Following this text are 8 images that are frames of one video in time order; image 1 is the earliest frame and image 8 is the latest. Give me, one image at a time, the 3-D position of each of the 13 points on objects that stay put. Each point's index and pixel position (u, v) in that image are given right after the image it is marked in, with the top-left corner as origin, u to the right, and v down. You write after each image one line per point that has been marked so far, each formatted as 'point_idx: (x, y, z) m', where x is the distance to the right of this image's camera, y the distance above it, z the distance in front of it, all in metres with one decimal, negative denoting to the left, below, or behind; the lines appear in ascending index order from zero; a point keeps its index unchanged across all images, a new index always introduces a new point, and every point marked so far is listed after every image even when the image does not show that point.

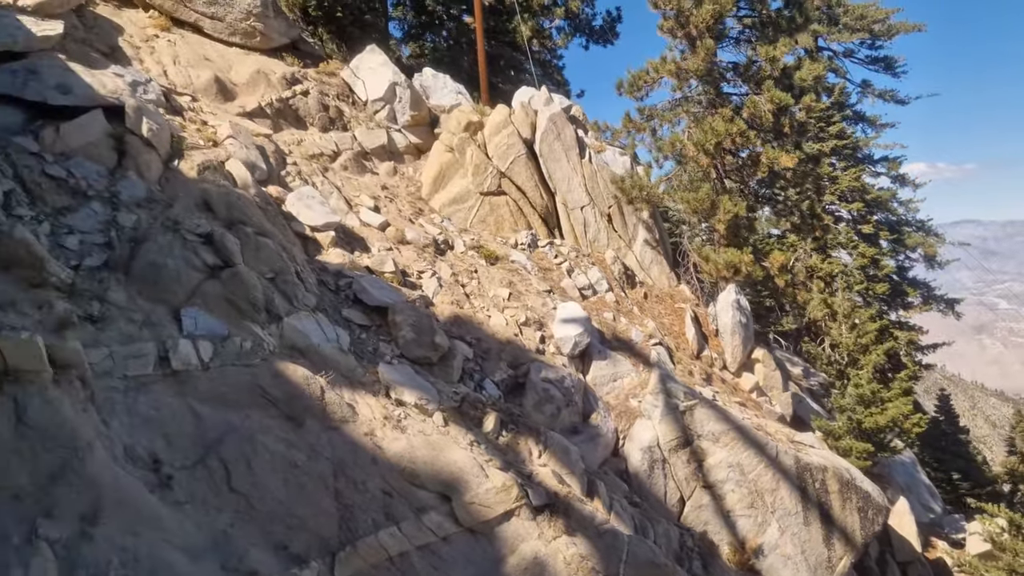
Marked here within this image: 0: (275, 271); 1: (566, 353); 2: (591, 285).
0: (-2.1, +0.1, +7.5) m
1: (+0.6, -0.7, +8.9) m
2: (+1.0, 0.0, +10.3) m
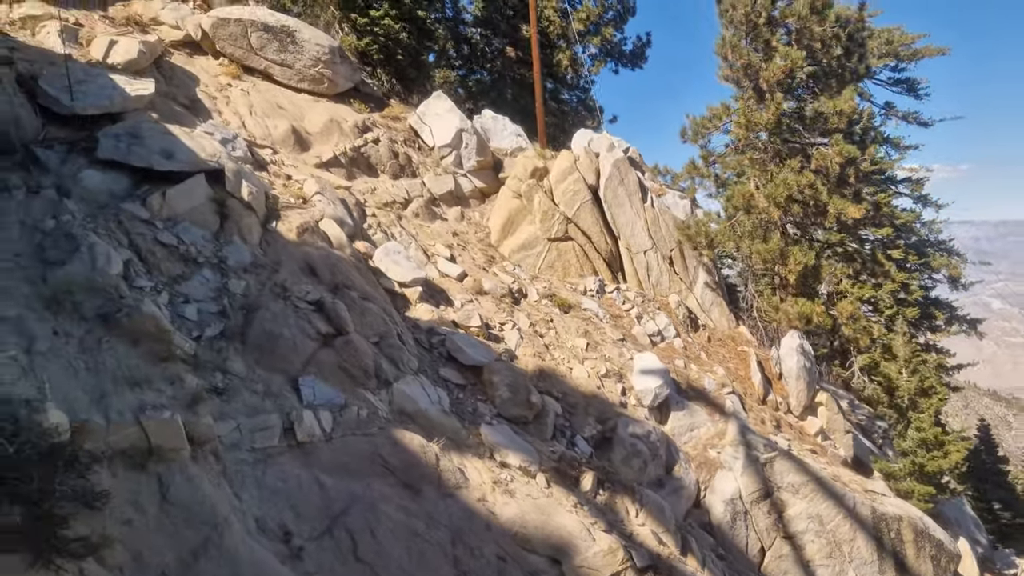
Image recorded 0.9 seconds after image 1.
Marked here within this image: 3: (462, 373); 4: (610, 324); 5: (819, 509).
0: (-1.2, -0.4, +7.7) m
1: (+1.5, -1.3, +9.2) m
2: (+1.8, -0.5, +10.5) m
3: (-0.5, -0.8, +8.2) m
4: (+1.2, -0.4, +10.2) m
5: (+3.3, -2.3, +9.0) m
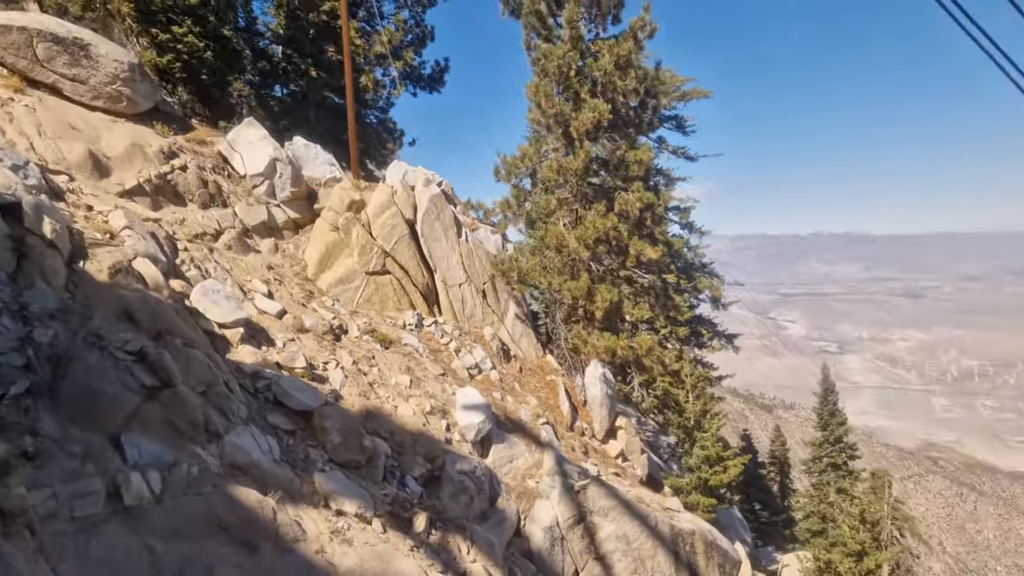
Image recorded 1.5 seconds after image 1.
0: (-2.7, -0.8, +7.4) m
1: (-0.5, -1.7, +9.5) m
2: (-0.5, -1.0, +10.9) m
3: (-2.1, -1.2, +8.1) m
4: (-1.0, -0.9, +10.4) m
5: (+1.3, -2.8, +9.7) m
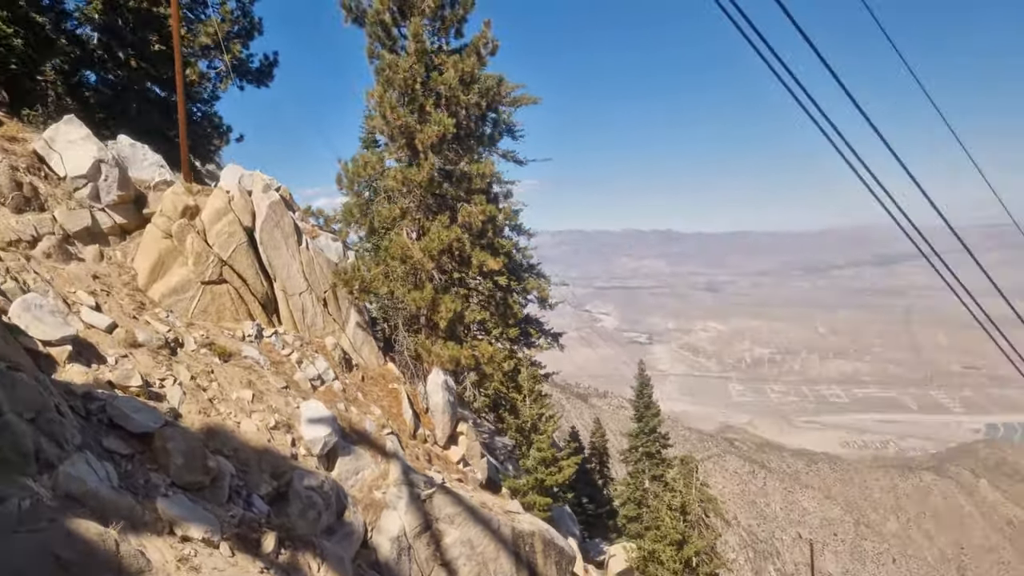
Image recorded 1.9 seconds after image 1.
0: (-3.9, -1.0, +6.9) m
1: (-2.2, -1.9, +9.4) m
2: (-2.5, -1.1, +10.8) m
3: (-3.5, -1.4, +7.7) m
4: (-2.9, -1.0, +10.2) m
5: (-0.5, -2.9, +10.0) m
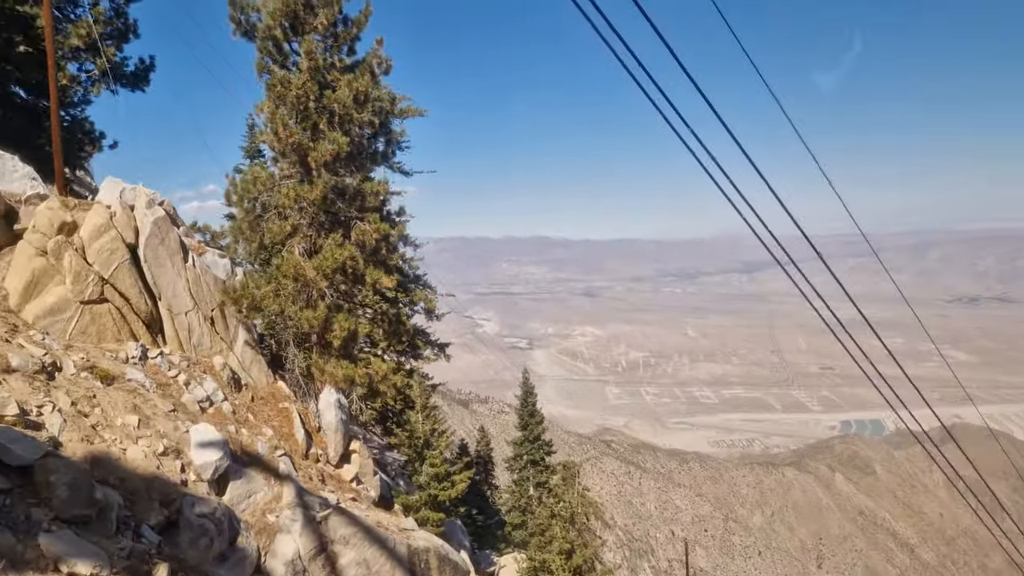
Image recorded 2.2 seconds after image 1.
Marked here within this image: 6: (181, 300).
0: (-4.7, -1.2, +6.5) m
1: (-3.3, -2.1, +9.2) m
2: (-3.8, -1.4, +10.5) m
3: (-4.4, -1.6, +7.3) m
4: (-4.2, -1.2, +9.9) m
5: (-1.7, -3.2, +10.0) m
6: (-4.4, -0.2, +11.3) m
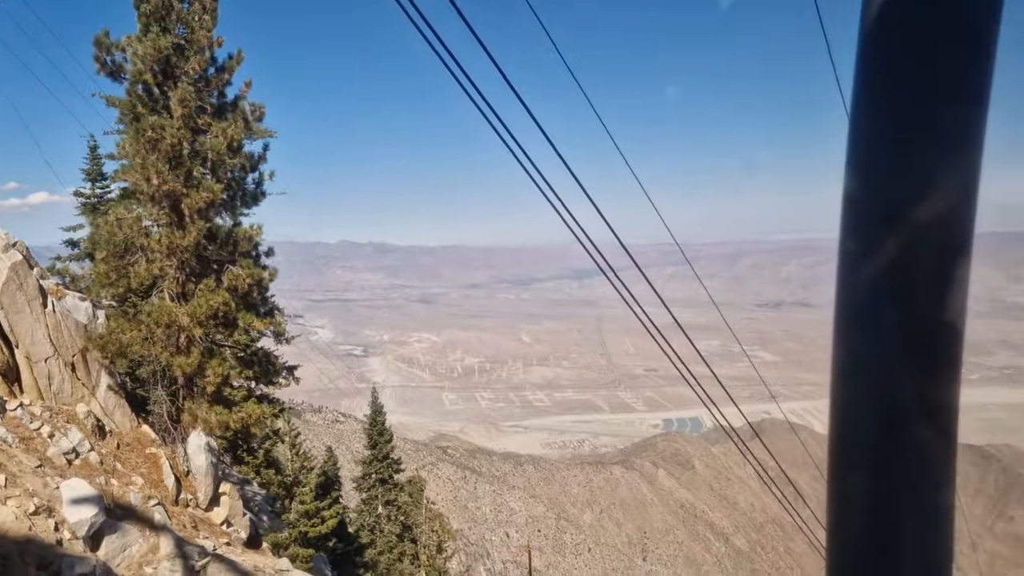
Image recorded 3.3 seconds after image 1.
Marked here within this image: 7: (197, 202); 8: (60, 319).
0: (-5.4, -1.8, +6.2) m
1: (-4.6, -2.7, +9.1) m
2: (-5.3, -2.0, +10.3) m
3: (-5.3, -2.2, +7.0) m
4: (-5.6, -1.8, +9.6) m
5: (-3.2, -3.8, +10.2) m
6: (-6.1, -0.8, +11.0) m
7: (-4.1, +1.1, +11.0) m
8: (-6.1, -0.4, +11.4) m
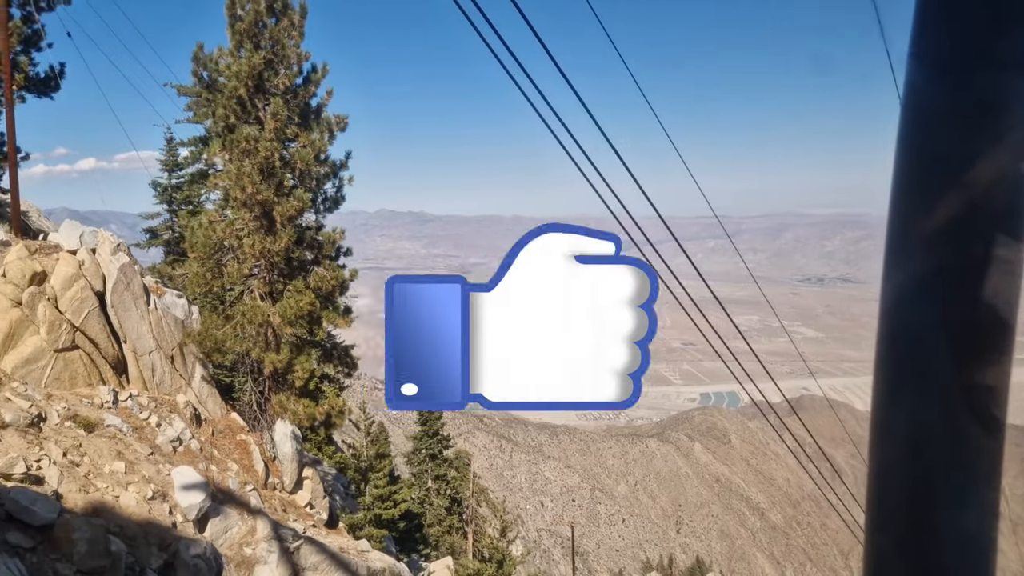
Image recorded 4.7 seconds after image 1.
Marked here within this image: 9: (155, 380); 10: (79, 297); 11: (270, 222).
0: (-4.7, -1.9, +7.1) m
1: (-3.8, -2.7, +10.0) m
2: (-4.4, -2.0, +11.3) m
3: (-4.5, -2.3, +8.0) m
4: (-4.7, -1.9, +10.6) m
5: (-2.4, -3.8, +11.1) m
6: (-5.2, -0.7, +11.9) m
7: (-3.2, +1.1, +11.8) m
8: (-5.2, -0.4, +12.4) m
9: (-5.0, -1.3, +11.9) m
10: (-5.7, -0.1, +11.1) m
11: (-3.6, +1.0, +12.4) m
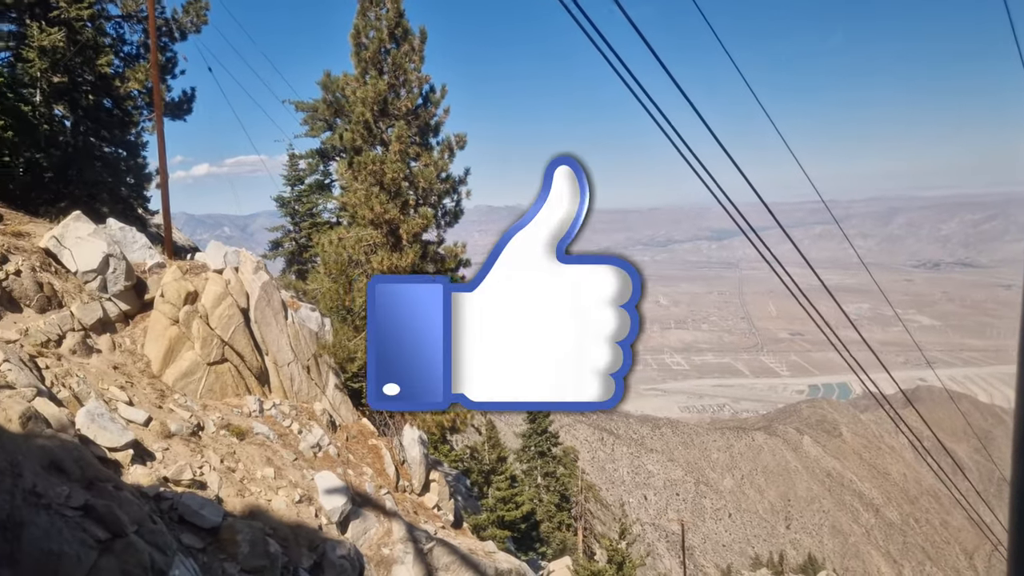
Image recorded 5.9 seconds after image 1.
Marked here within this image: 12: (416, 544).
0: (-3.5, -2.2, +8.0) m
1: (-2.2, -3.0, +10.7) m
2: (-2.8, -2.2, +12.0) m
3: (-3.2, -2.6, +8.8) m
4: (-3.1, -2.1, +11.4) m
5: (-0.7, -4.0, +11.7) m
6: (-3.4, -1.0, +12.8) m
7: (-1.5, +0.9, +12.4) m
8: (-3.4, -0.6, +13.2) m
9: (-3.3, -1.5, +12.7) m
10: (-4.1, -0.3, +12.0) m
11: (-1.8, +0.8, +13.0) m
12: (-1.3, -3.4, +11.4) m
